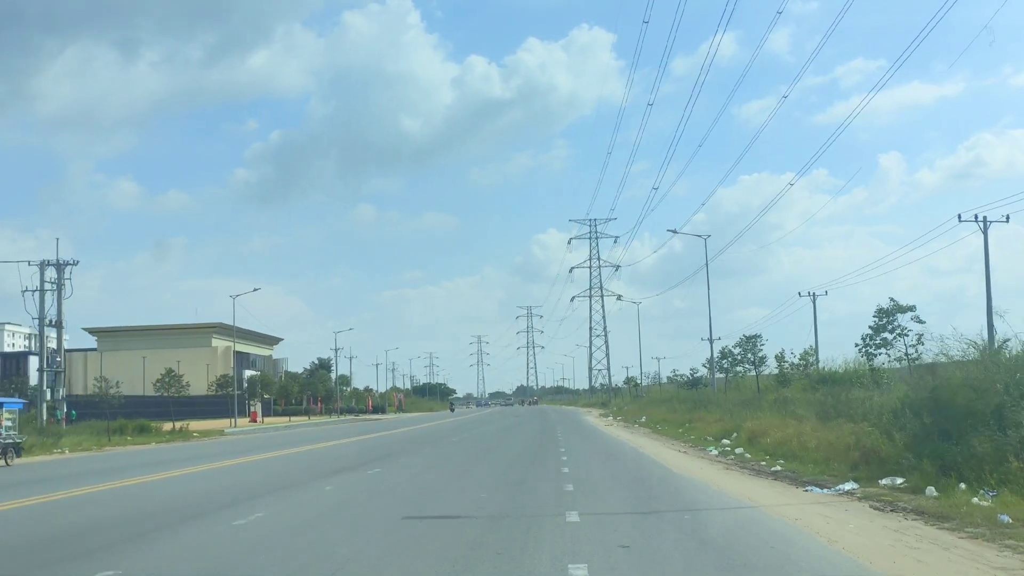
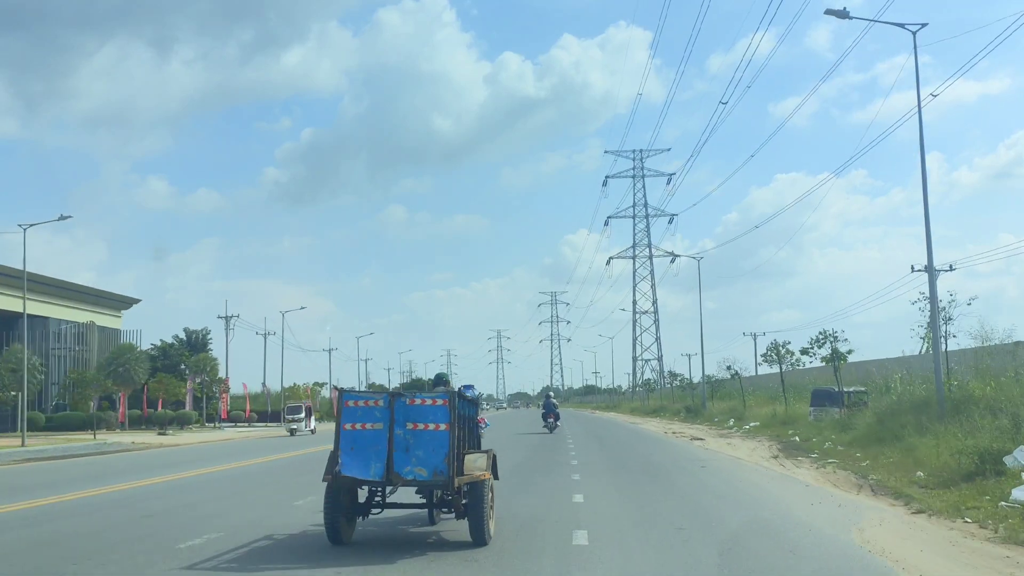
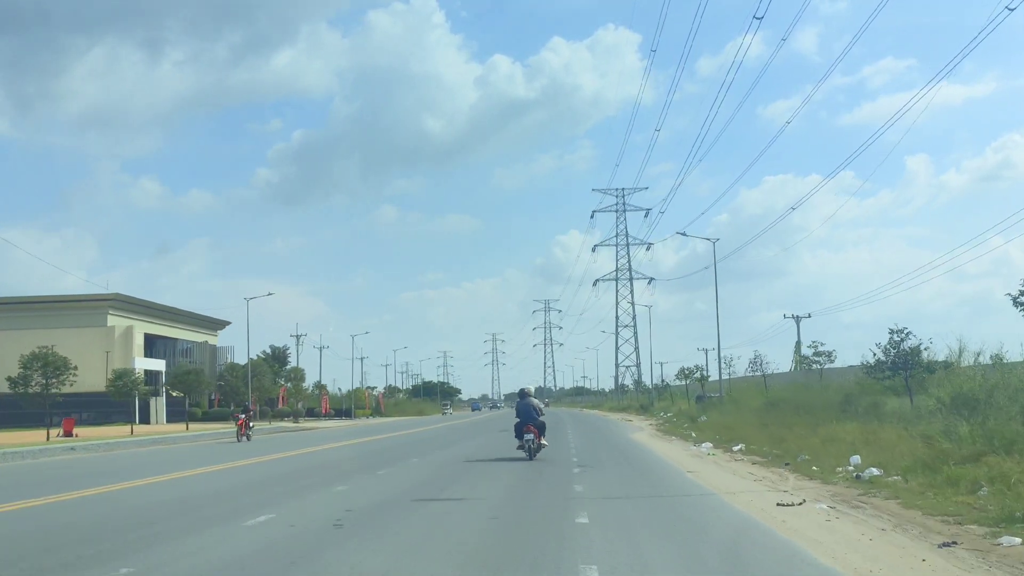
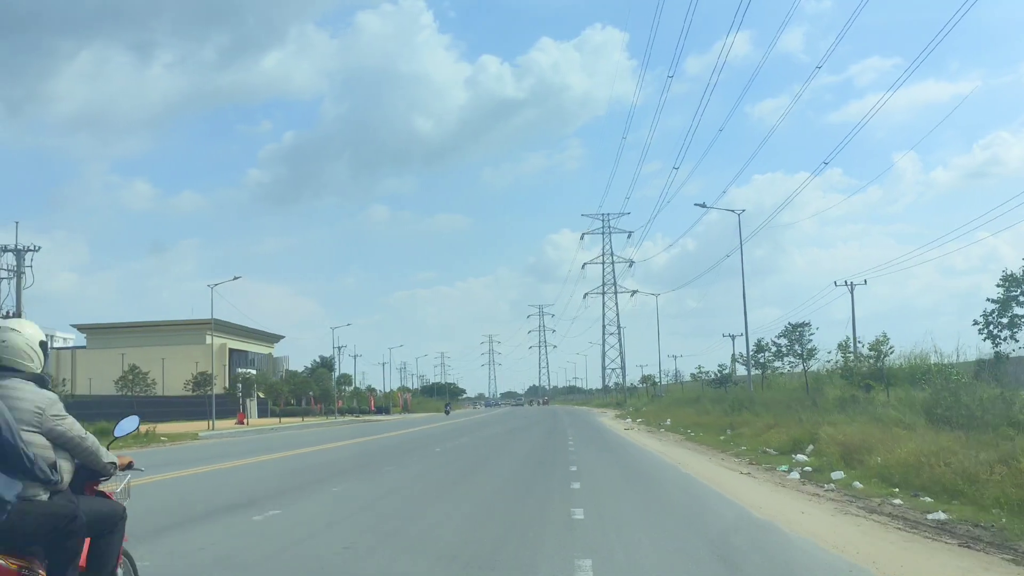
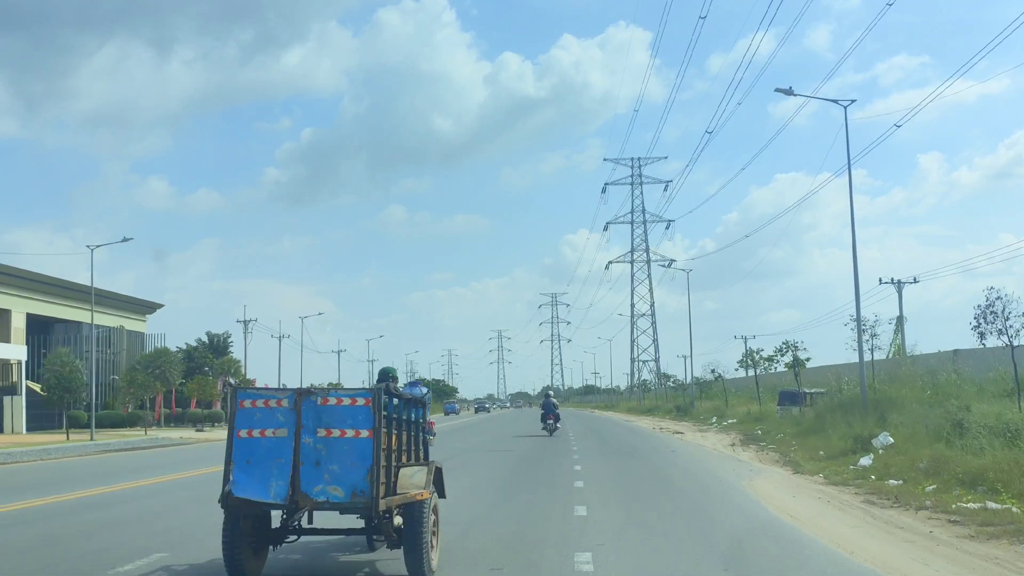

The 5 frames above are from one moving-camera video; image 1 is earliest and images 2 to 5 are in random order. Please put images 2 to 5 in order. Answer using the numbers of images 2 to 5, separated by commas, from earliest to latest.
4, 3, 5, 2
